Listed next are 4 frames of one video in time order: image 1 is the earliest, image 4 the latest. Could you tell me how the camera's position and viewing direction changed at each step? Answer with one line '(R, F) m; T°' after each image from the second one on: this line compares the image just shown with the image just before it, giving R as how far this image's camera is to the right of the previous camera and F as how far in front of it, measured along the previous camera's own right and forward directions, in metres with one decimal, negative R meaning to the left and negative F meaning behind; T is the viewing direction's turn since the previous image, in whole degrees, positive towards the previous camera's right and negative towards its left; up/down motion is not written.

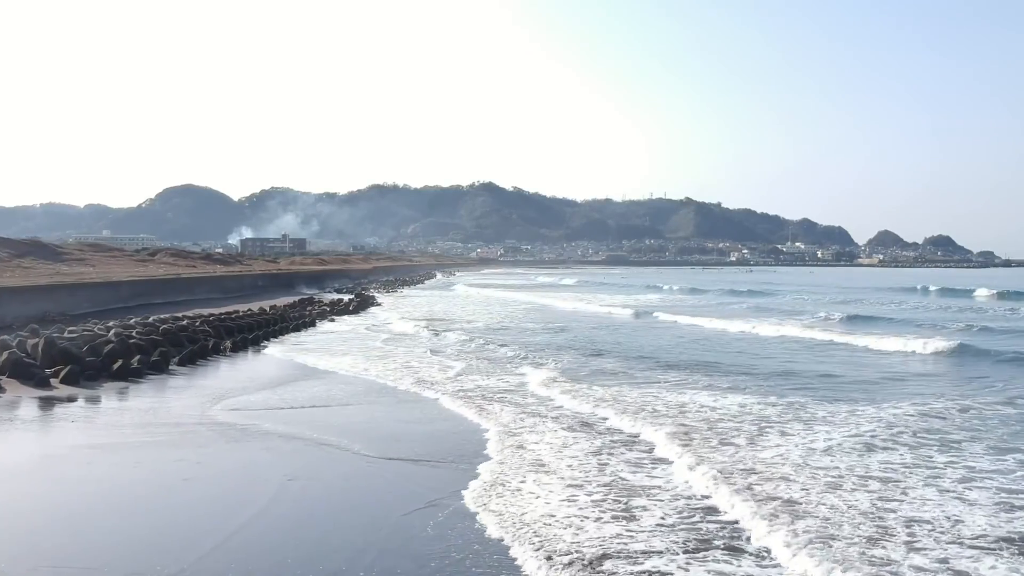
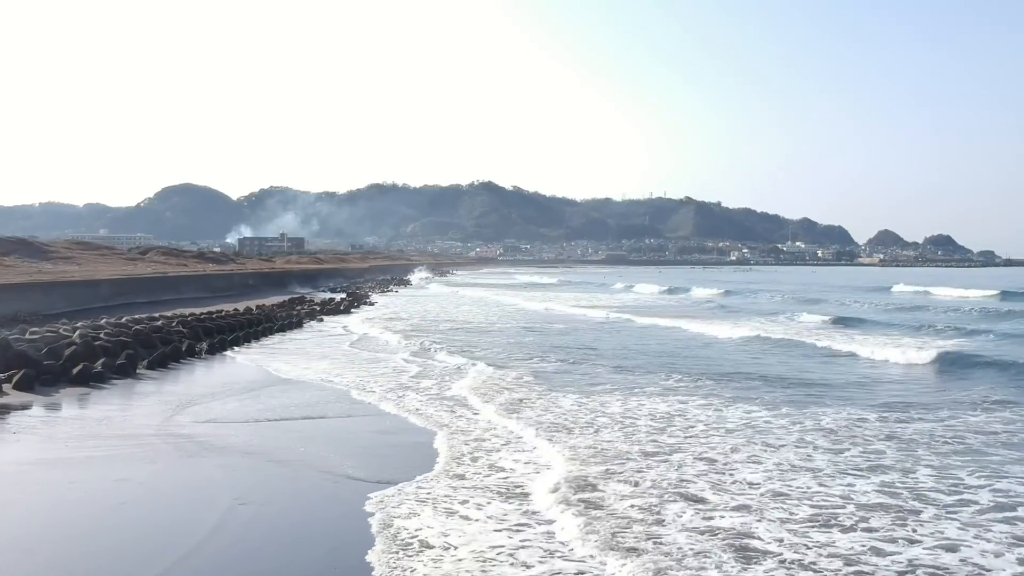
(+0.1, +1.1) m; 0°
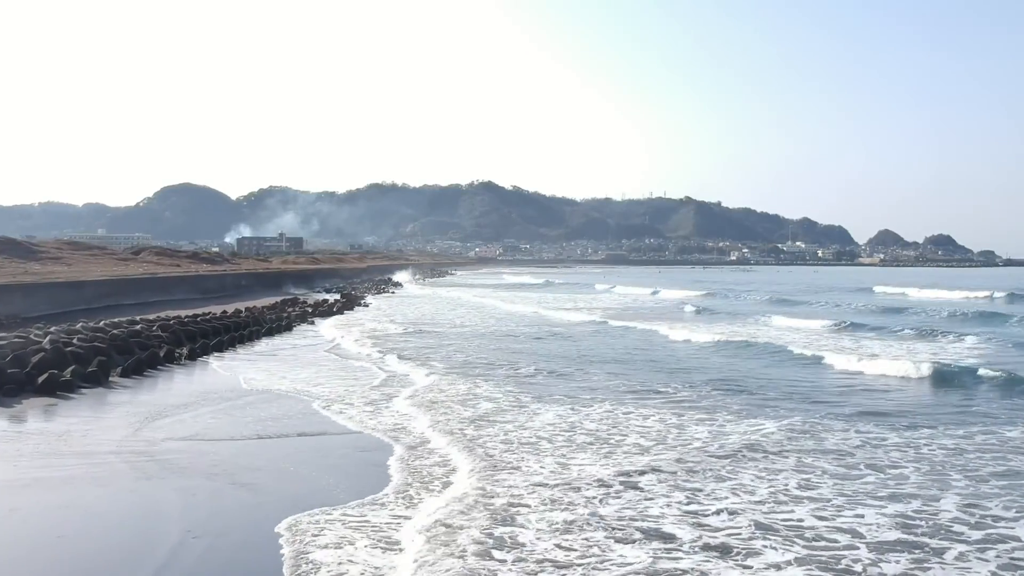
(+0.1, +0.8) m; 0°
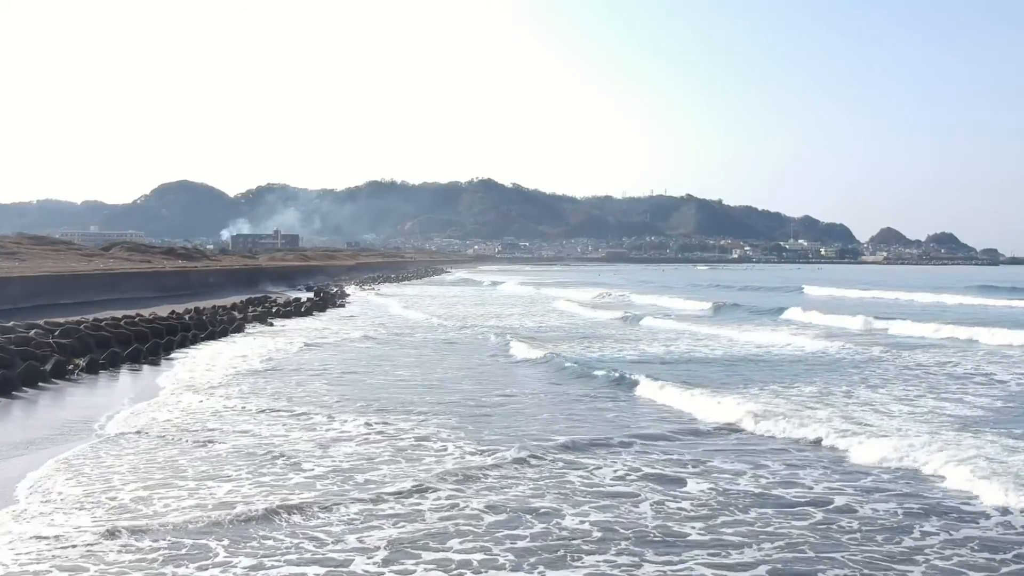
(+0.4, +3.5) m; 0°
